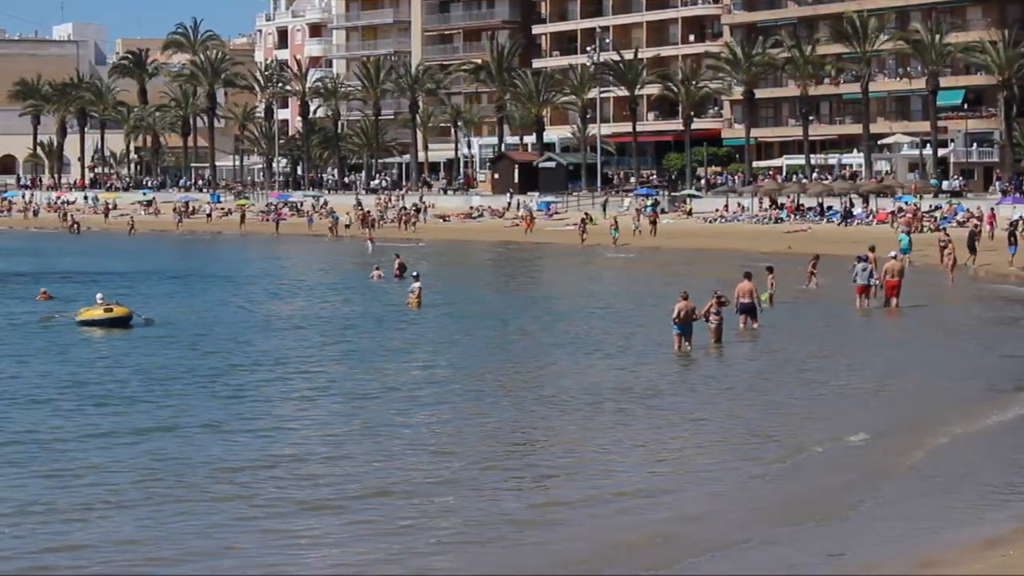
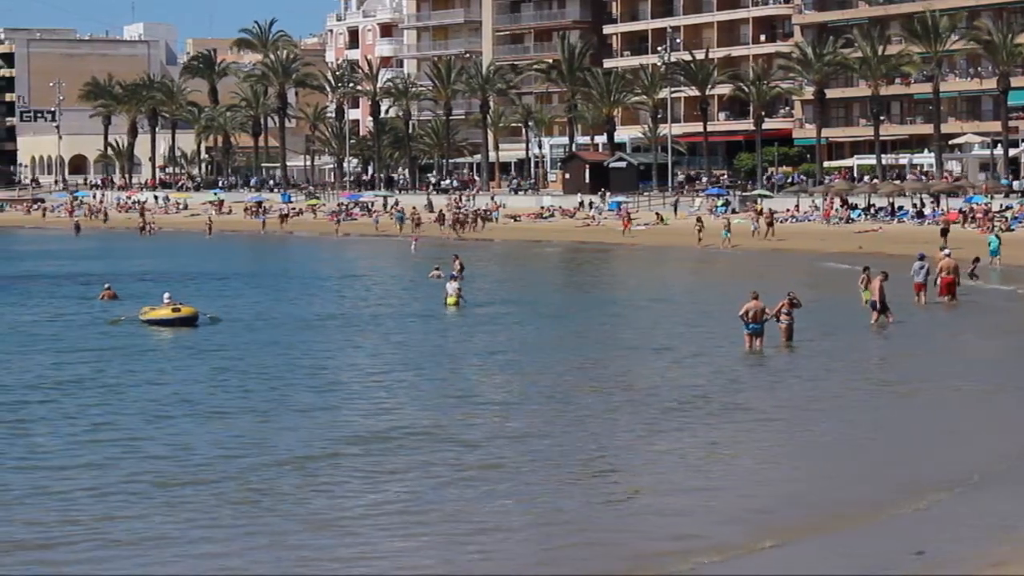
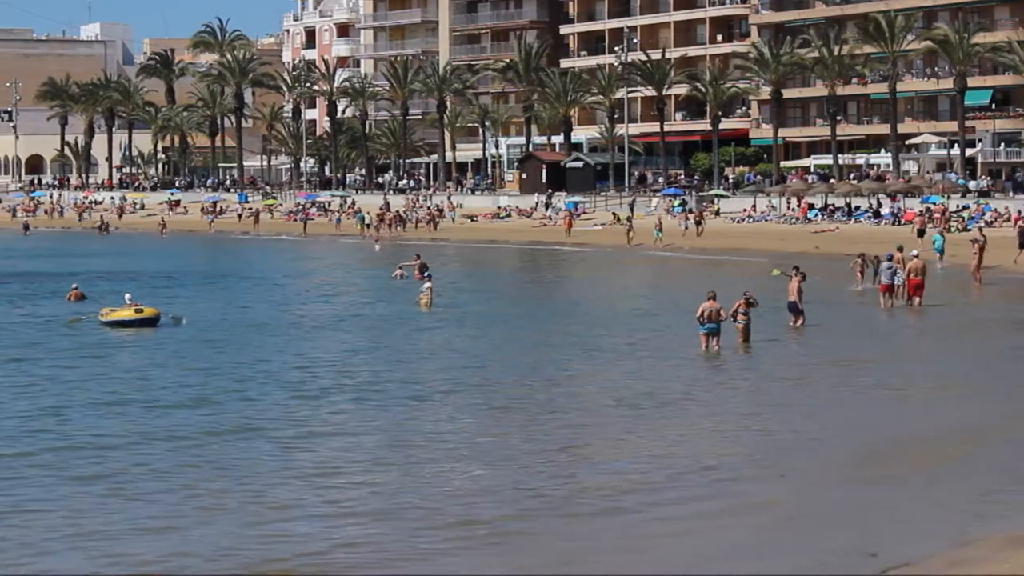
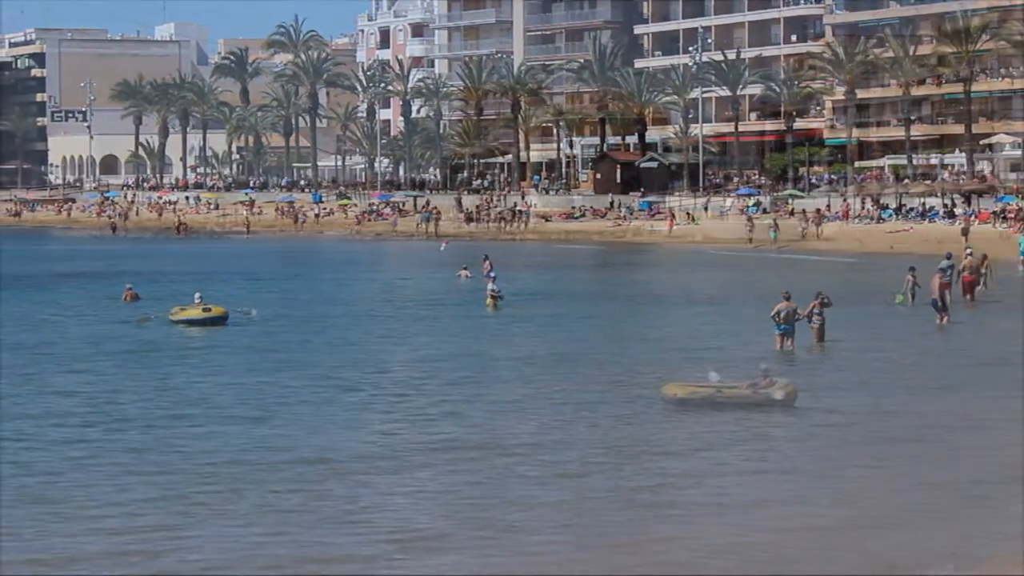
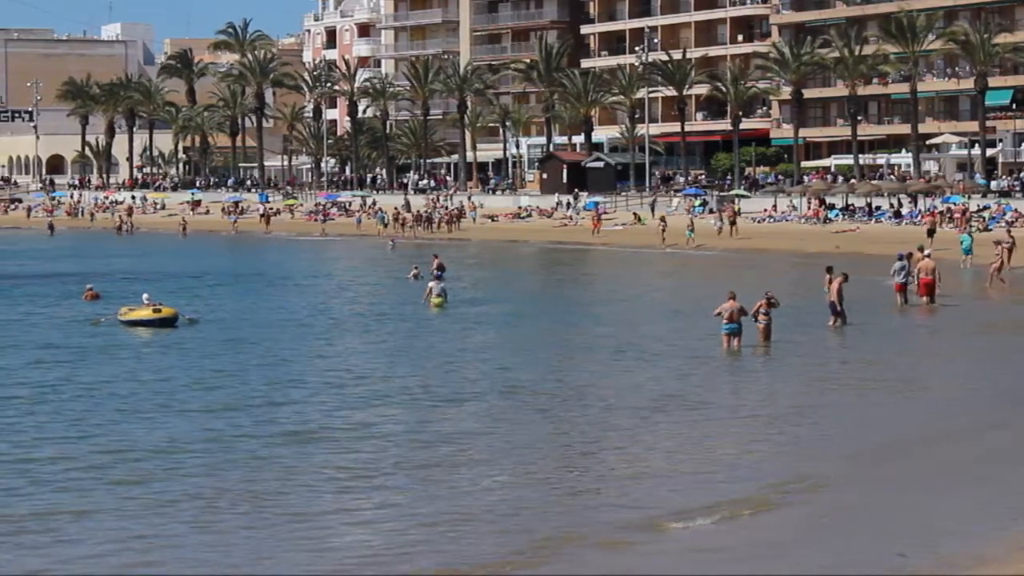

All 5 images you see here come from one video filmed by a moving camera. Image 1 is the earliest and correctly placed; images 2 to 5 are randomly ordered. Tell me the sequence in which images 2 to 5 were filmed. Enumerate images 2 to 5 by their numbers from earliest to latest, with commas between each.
3, 5, 2, 4
